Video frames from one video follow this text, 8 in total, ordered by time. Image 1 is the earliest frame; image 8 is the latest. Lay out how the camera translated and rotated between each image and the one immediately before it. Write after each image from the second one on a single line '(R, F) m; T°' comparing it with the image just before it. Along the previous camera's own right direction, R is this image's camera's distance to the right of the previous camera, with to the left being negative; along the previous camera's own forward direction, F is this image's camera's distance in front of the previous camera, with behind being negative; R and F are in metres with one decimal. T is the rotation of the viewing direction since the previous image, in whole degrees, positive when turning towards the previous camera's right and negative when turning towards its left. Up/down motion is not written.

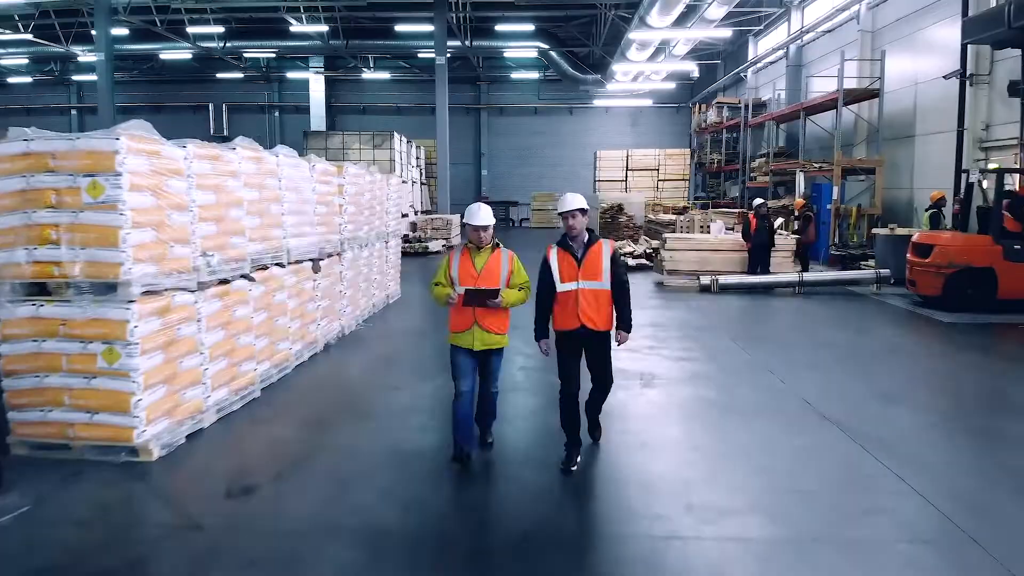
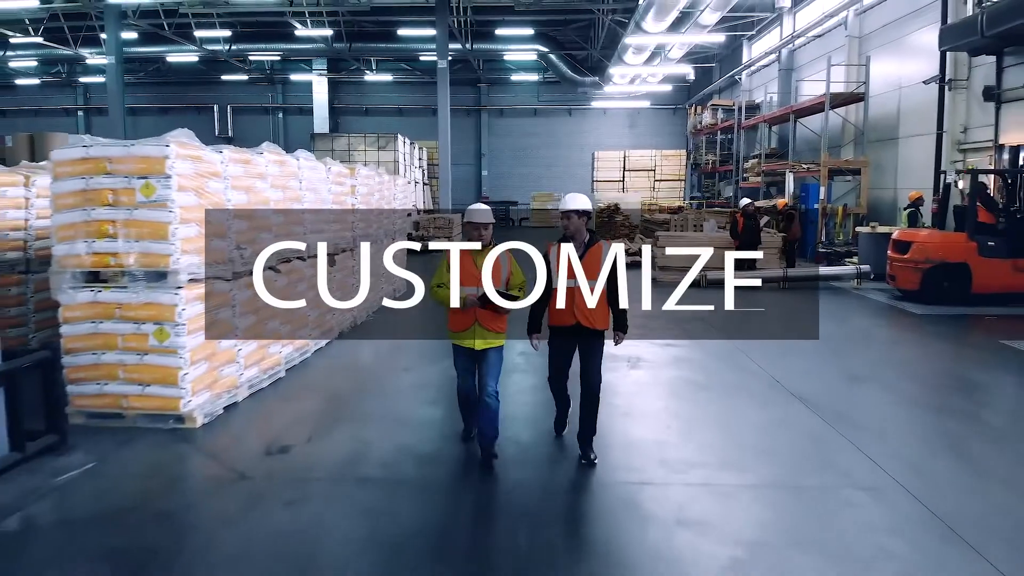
(0.0, -0.6) m; 0°
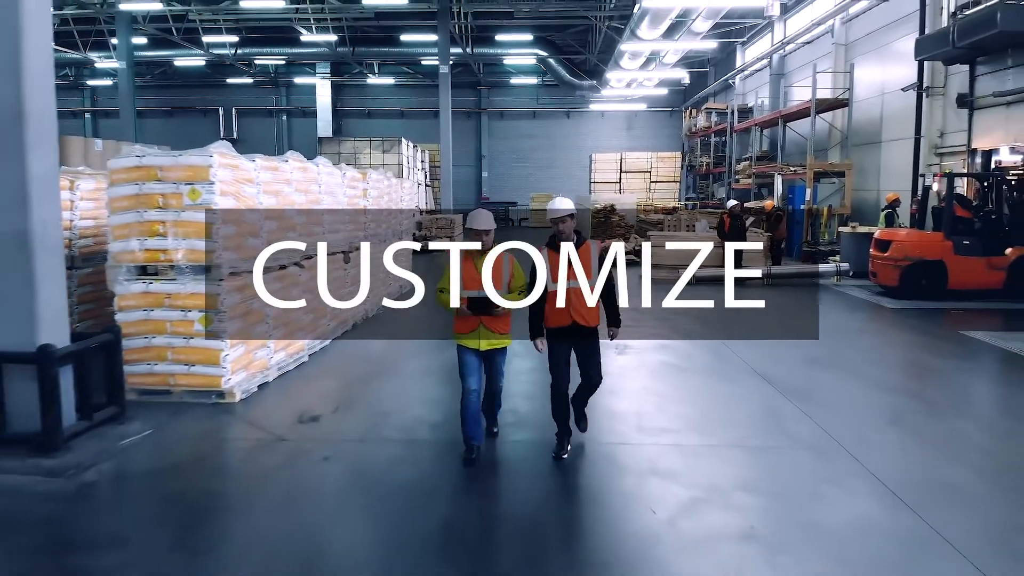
(0.0, -0.7) m; 0°
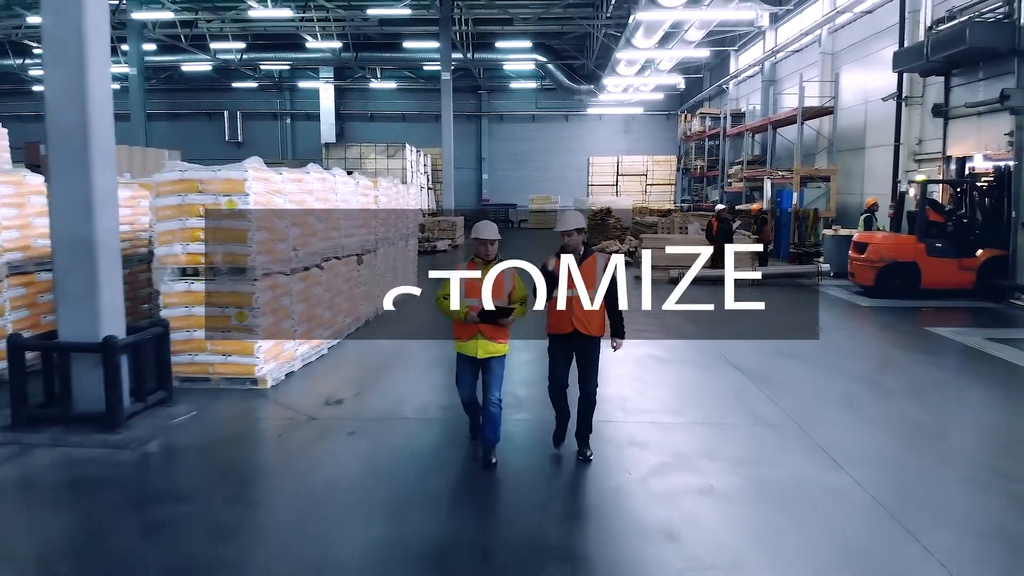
(0.0, -0.7) m; 0°
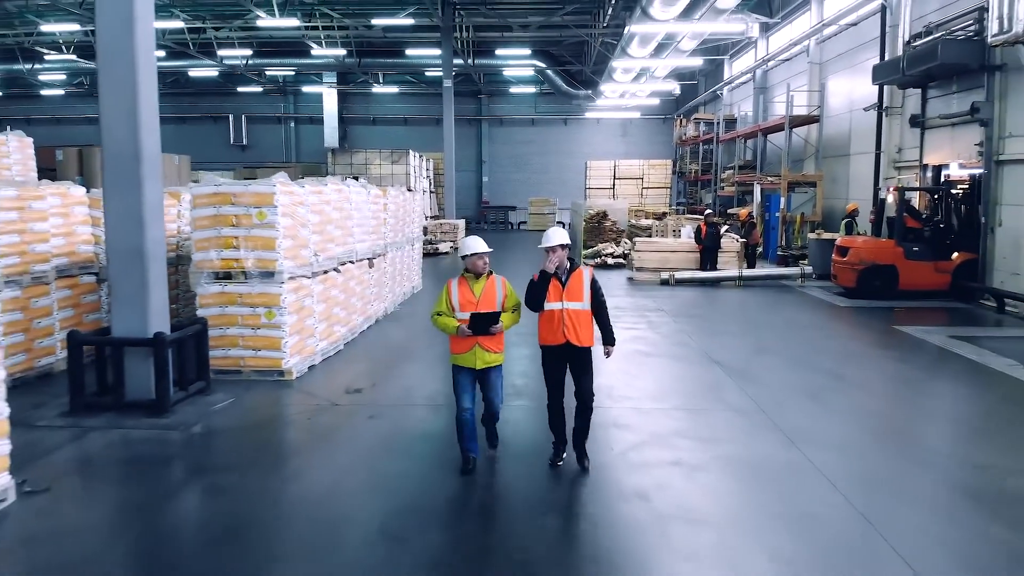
(0.0, -0.8) m; 0°
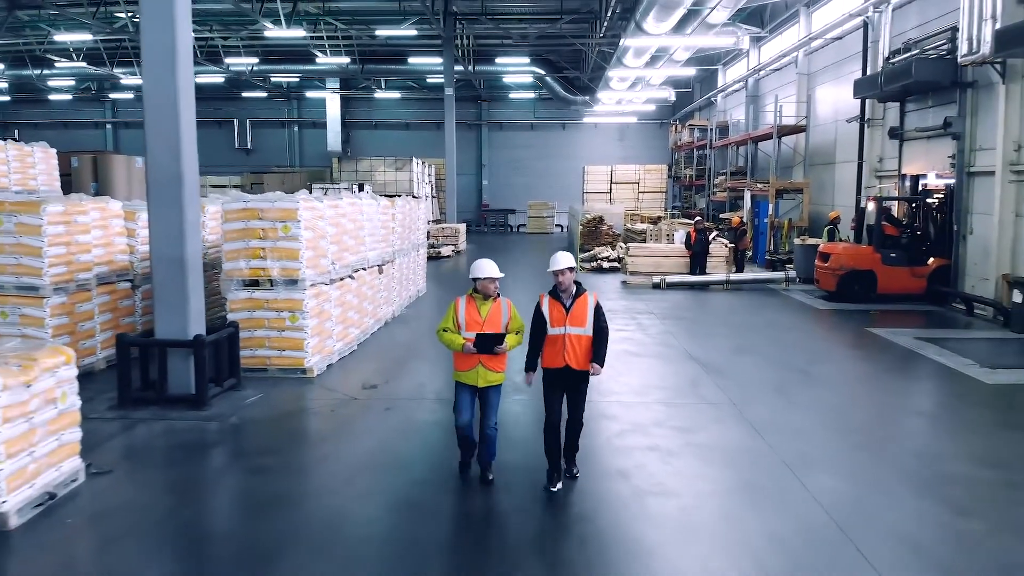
(0.0, -0.8) m; 0°
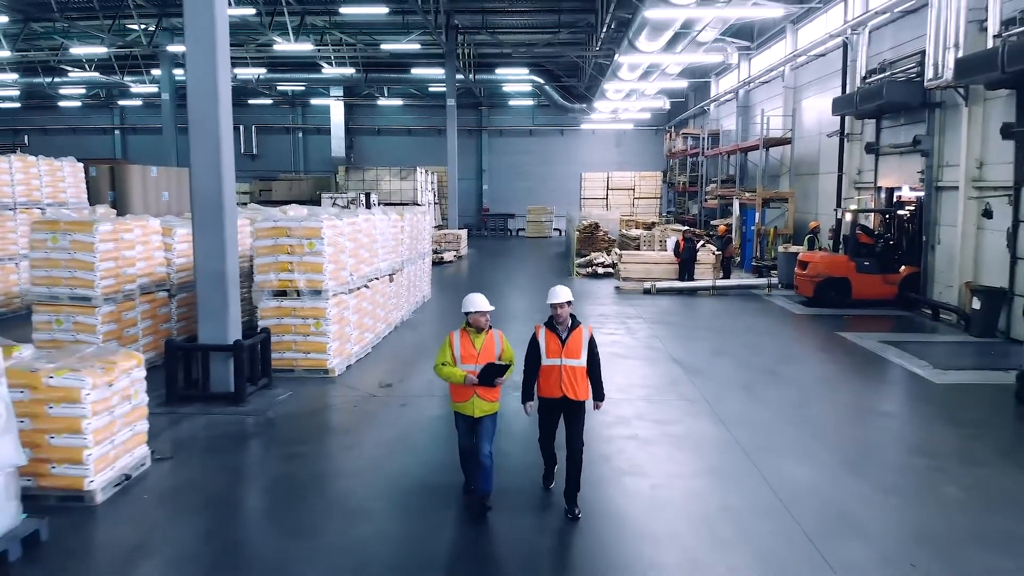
(0.0, -1.0) m; 0°
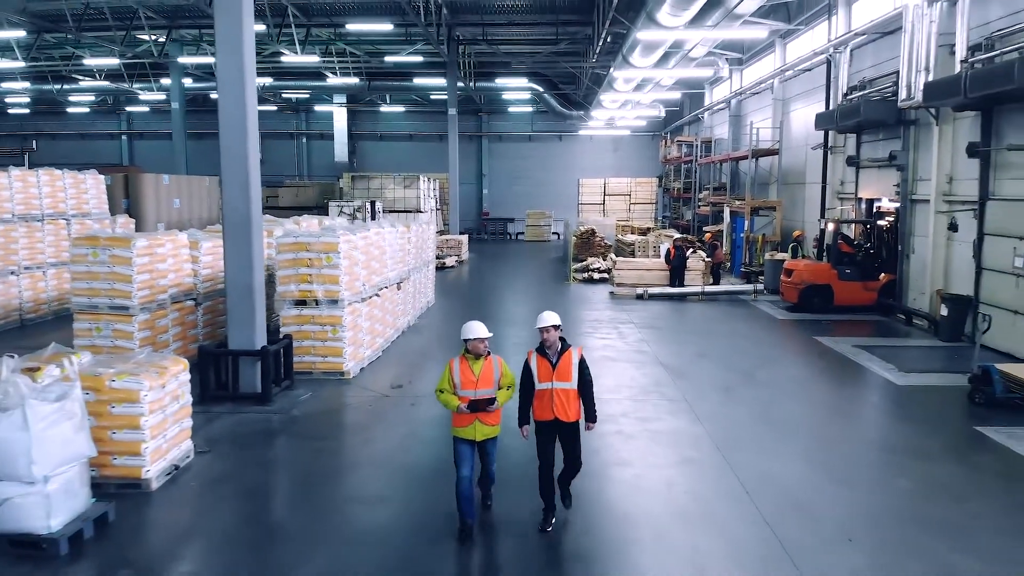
(0.0, -0.9) m; 0°
